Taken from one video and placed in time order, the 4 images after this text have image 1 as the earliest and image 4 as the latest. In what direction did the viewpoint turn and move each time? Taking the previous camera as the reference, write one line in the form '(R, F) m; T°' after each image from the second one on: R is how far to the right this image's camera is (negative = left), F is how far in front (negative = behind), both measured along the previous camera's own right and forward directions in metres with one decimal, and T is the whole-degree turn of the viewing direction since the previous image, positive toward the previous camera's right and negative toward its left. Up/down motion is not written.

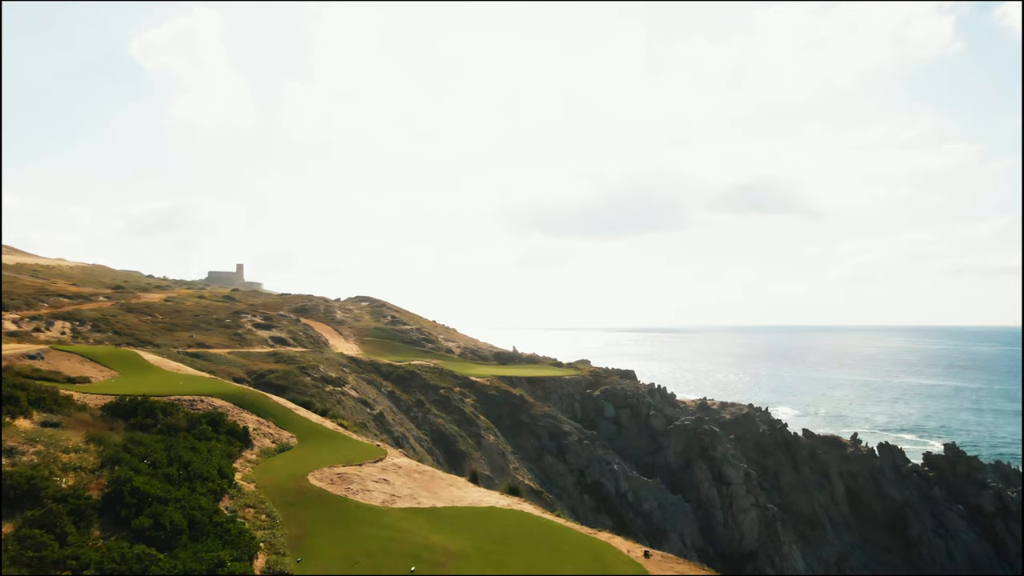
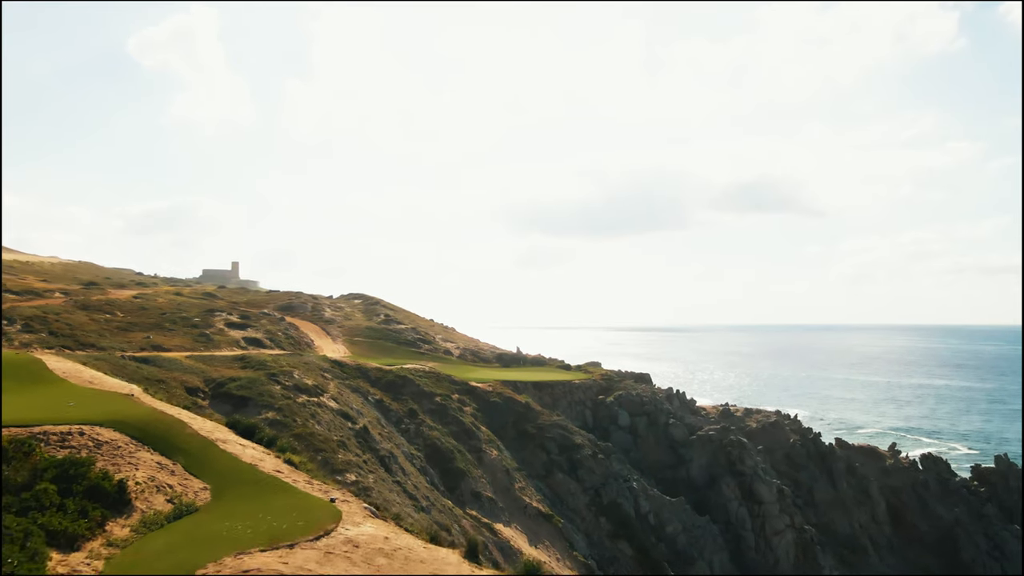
(-0.4, +6.3) m; 0°
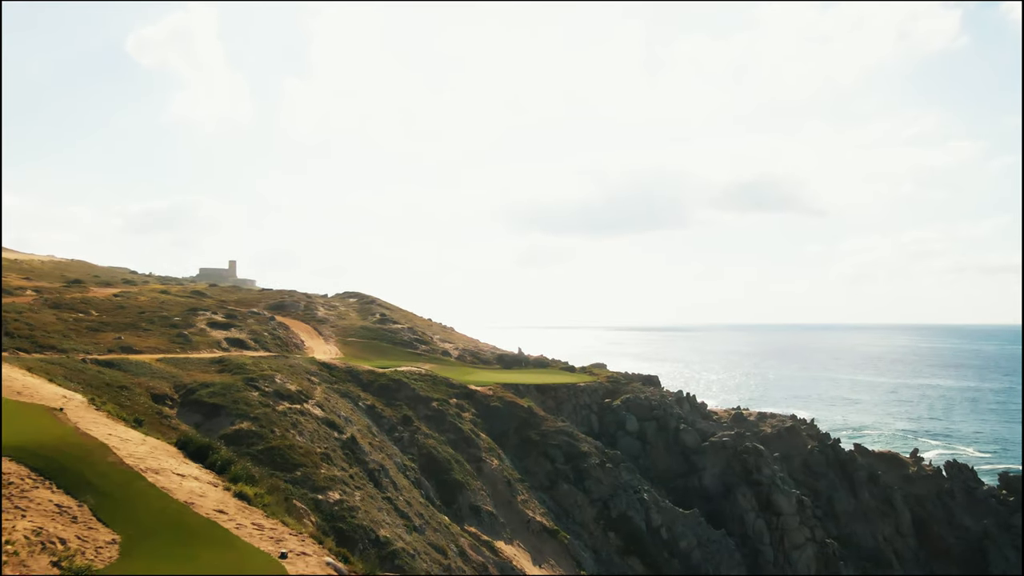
(-0.1, +3.2) m; 0°
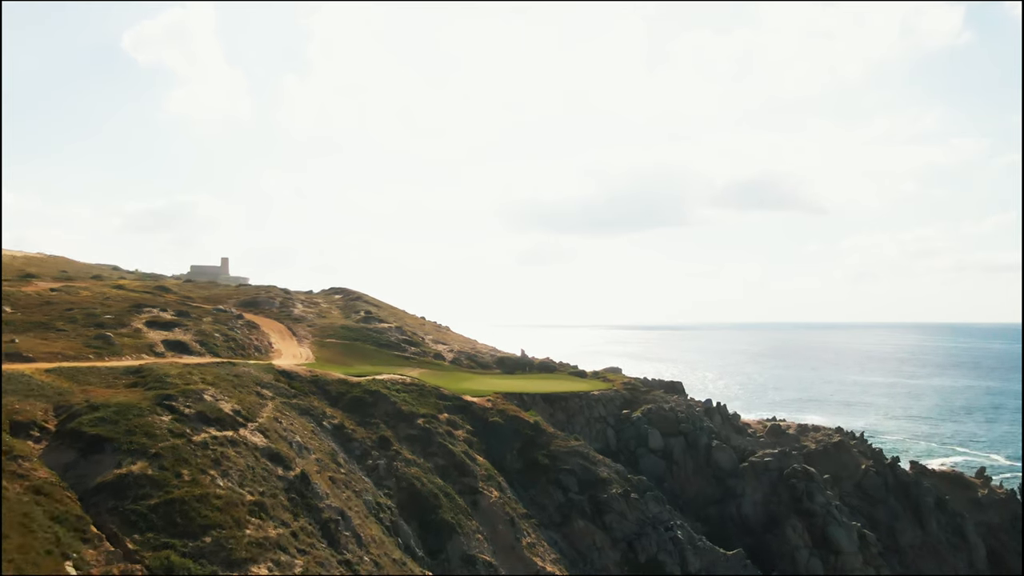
(-0.2, +8.3) m; 0°
